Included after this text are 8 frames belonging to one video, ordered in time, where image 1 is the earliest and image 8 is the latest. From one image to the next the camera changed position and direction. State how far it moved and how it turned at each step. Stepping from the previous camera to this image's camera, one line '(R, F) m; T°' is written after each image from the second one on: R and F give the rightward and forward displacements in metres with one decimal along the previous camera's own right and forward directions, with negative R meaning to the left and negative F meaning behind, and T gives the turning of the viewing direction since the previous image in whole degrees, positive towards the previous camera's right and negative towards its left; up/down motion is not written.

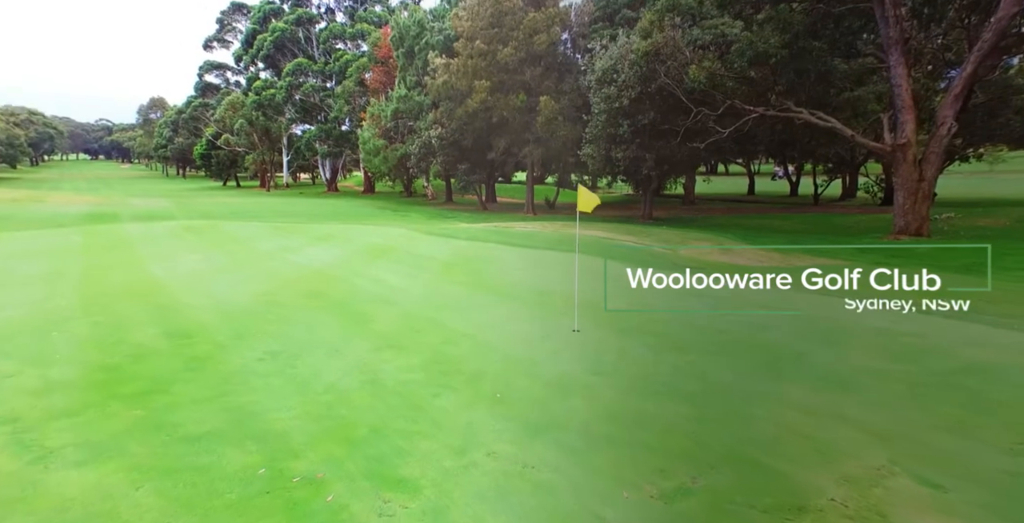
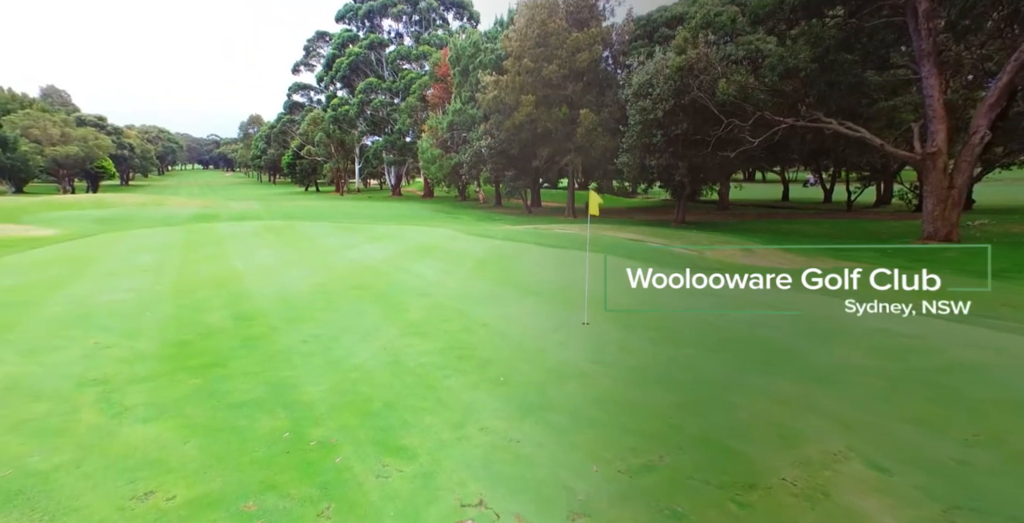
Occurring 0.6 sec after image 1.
(+0.2, -0.2) m; -4°
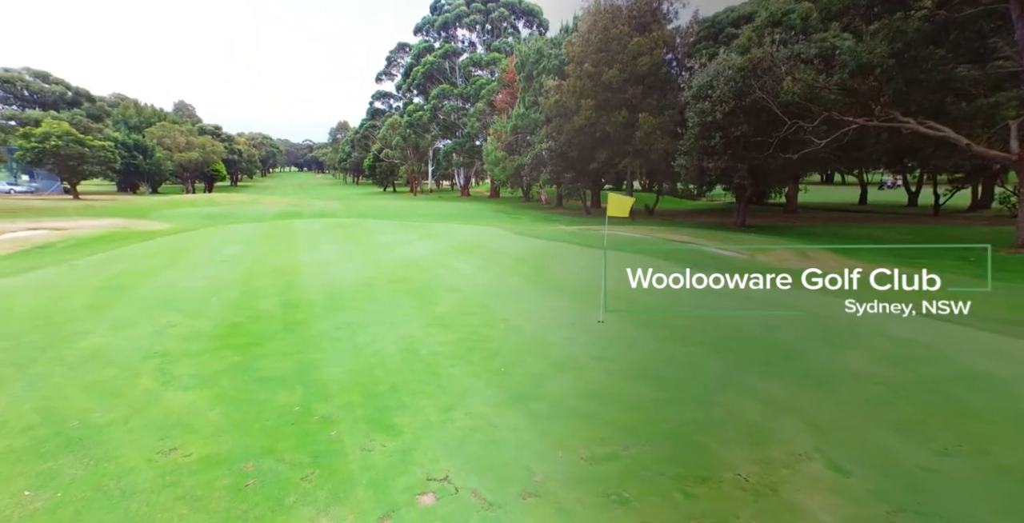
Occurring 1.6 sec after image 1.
(+0.4, -0.1) m; -6°
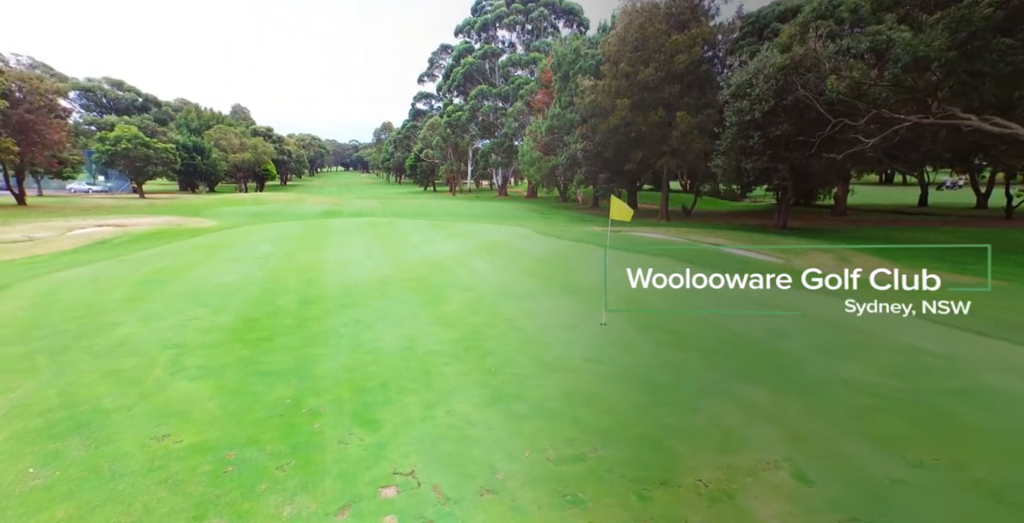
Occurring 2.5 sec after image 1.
(+0.3, 0.0) m; -3°
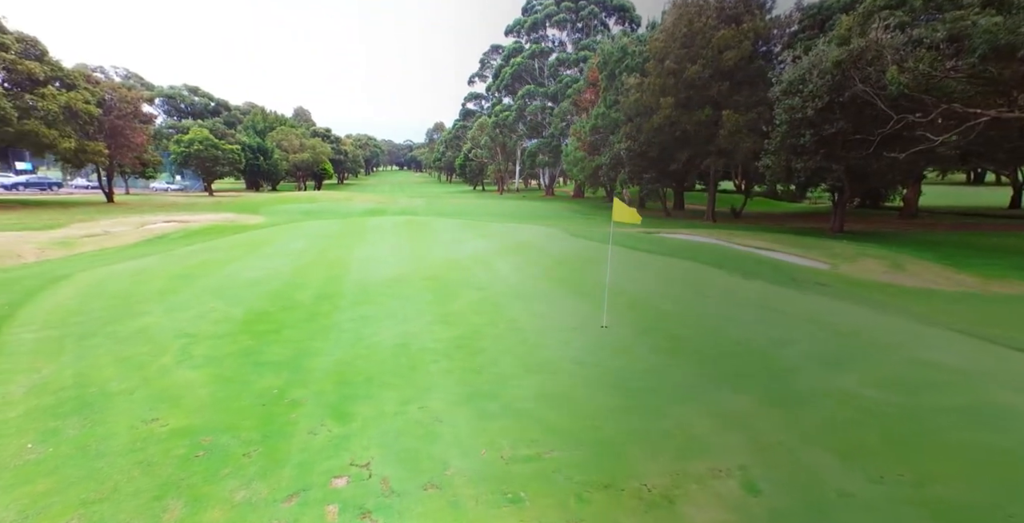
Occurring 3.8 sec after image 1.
(+0.4, 0.0) m; -4°
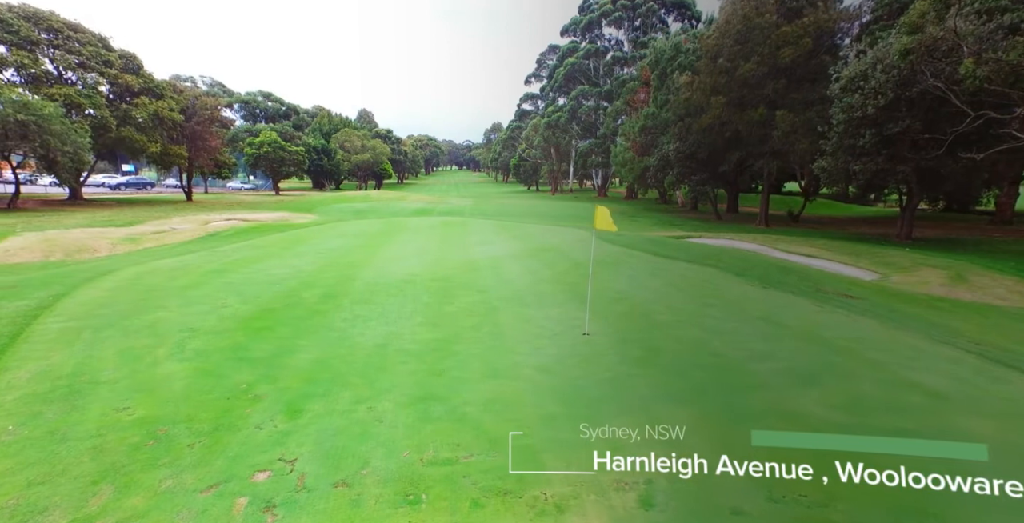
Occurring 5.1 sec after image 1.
(+0.5, 0.0) m; -4°
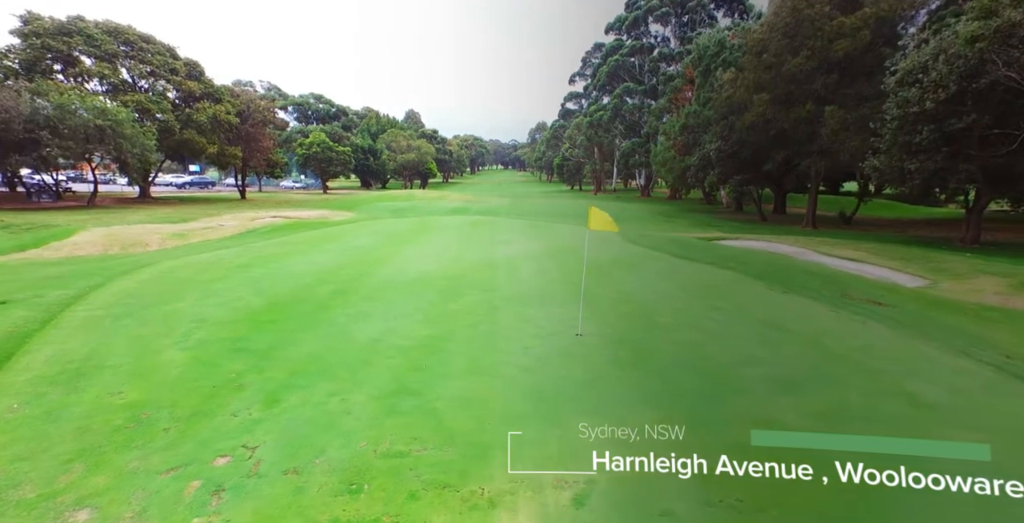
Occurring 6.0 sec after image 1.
(+0.4, 0.0) m; -3°
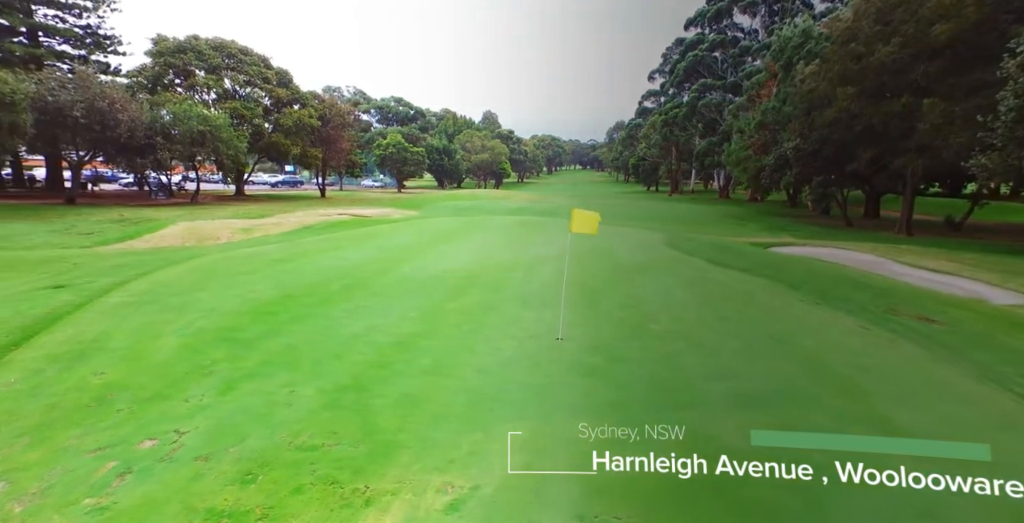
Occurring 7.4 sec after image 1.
(+0.6, +0.1) m; -6°
